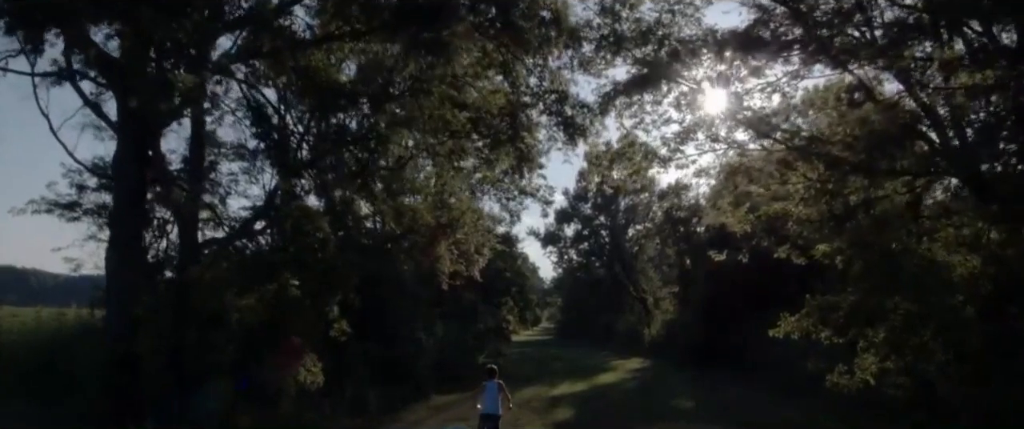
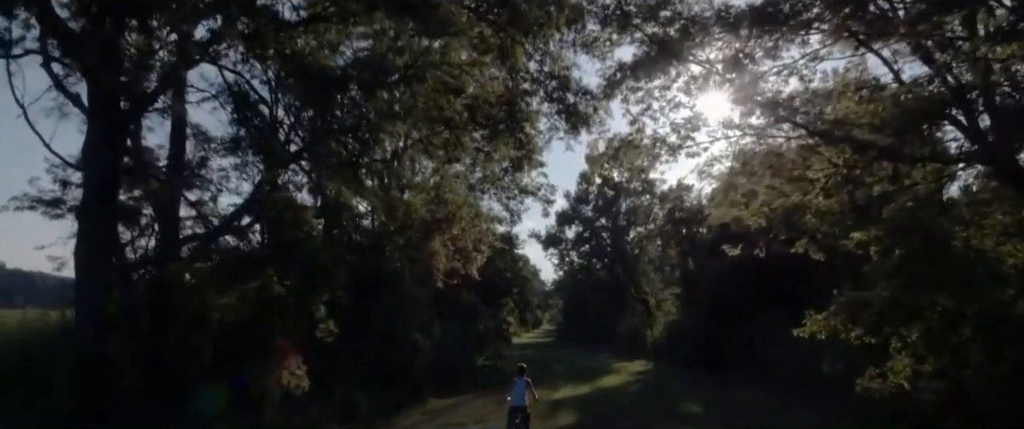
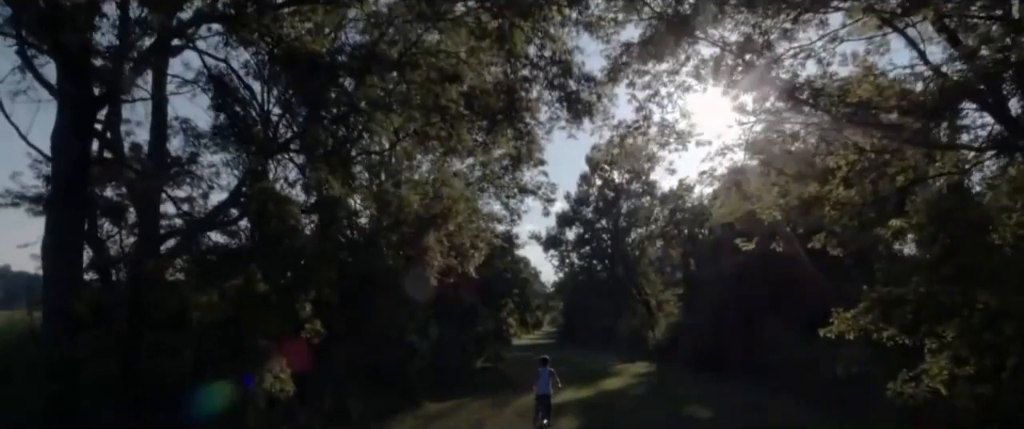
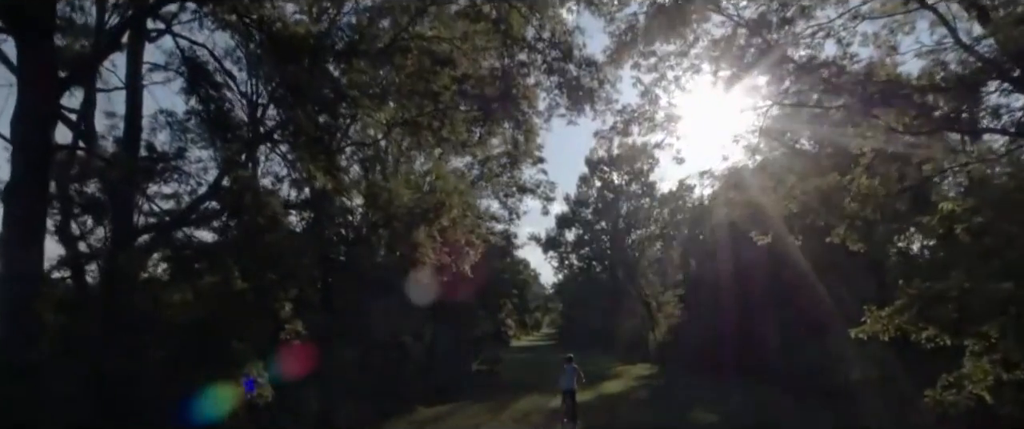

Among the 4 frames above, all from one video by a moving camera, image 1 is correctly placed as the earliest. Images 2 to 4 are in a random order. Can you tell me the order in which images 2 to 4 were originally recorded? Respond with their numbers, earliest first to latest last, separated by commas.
2, 3, 4
